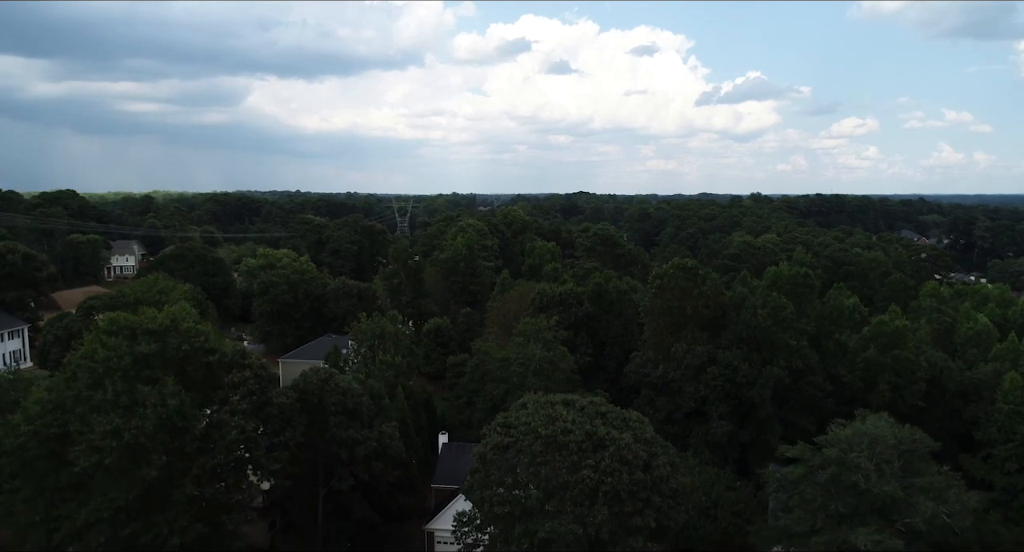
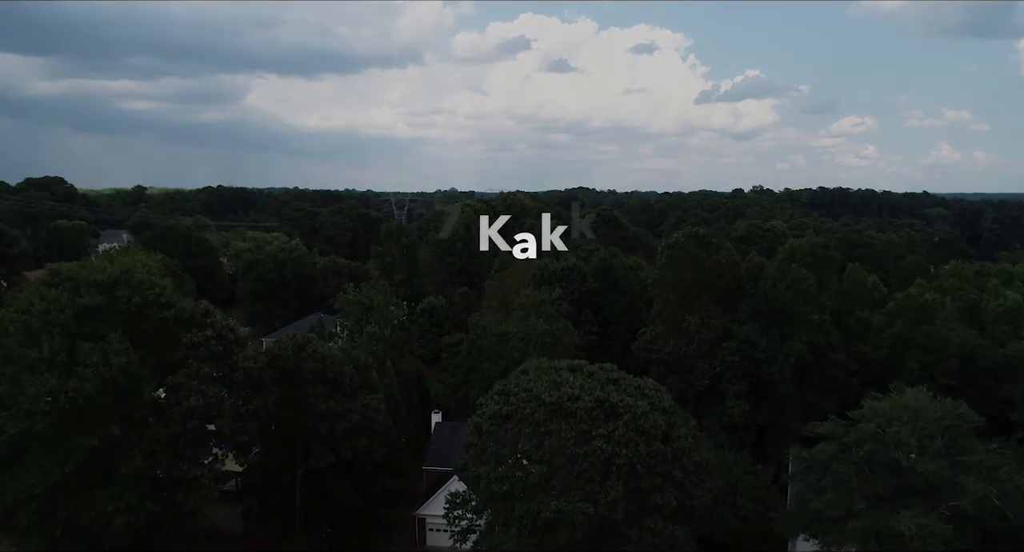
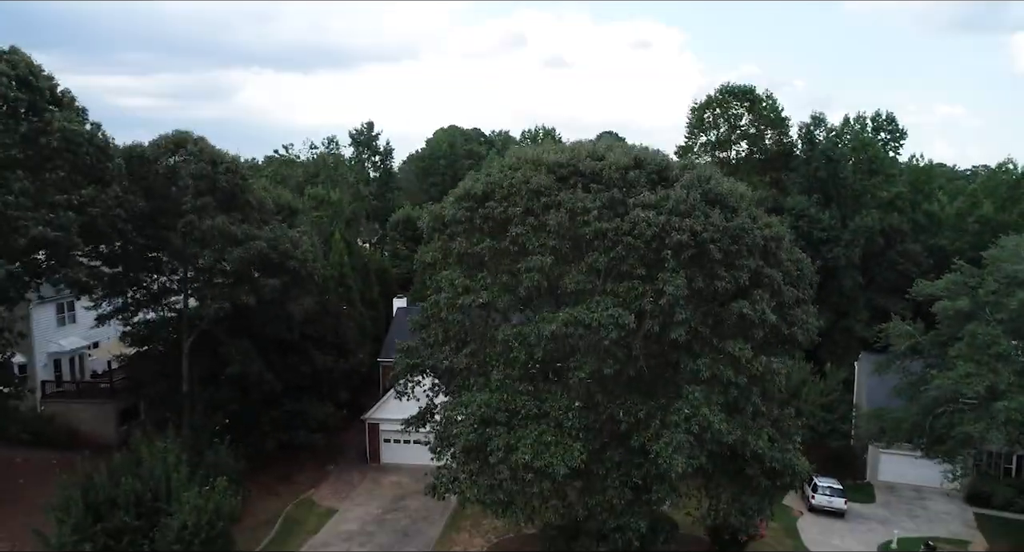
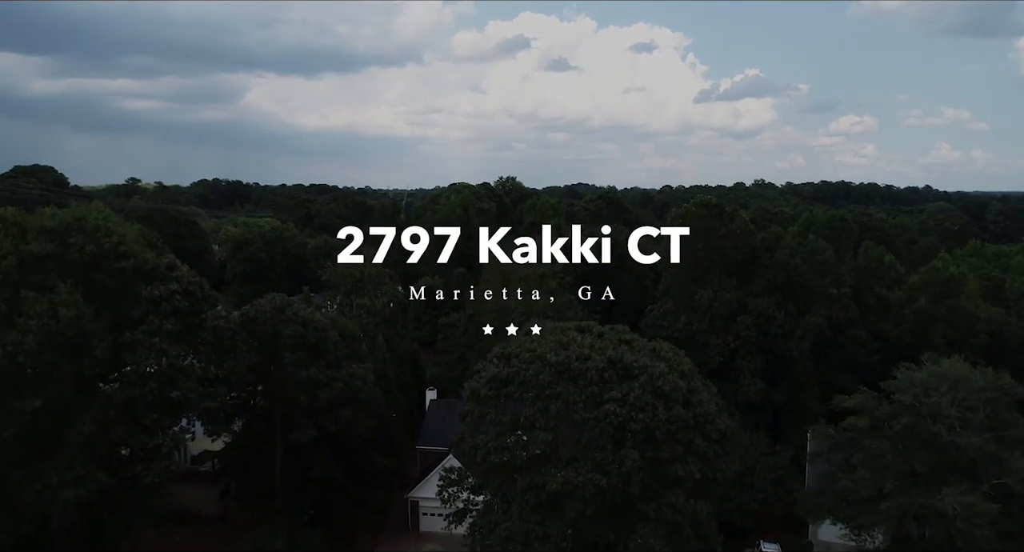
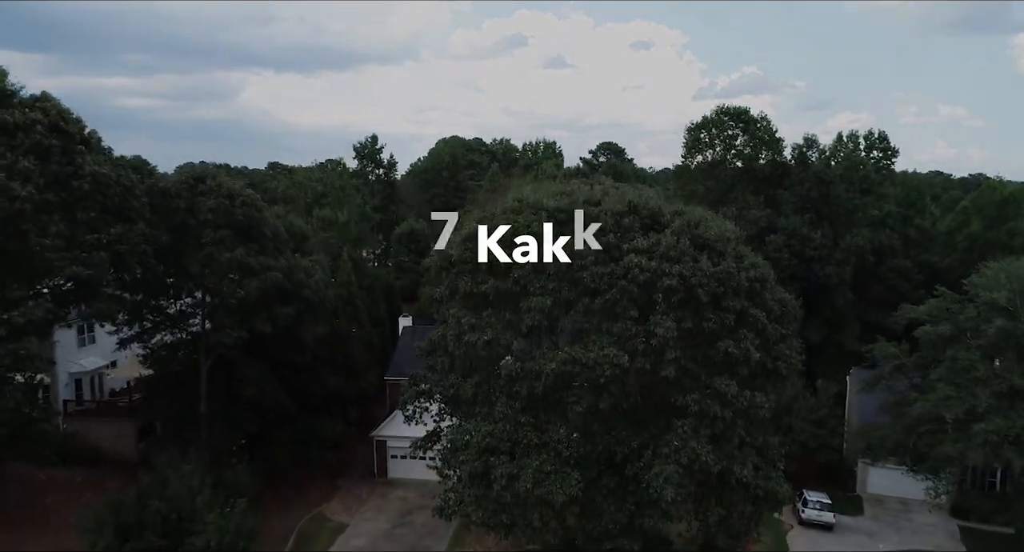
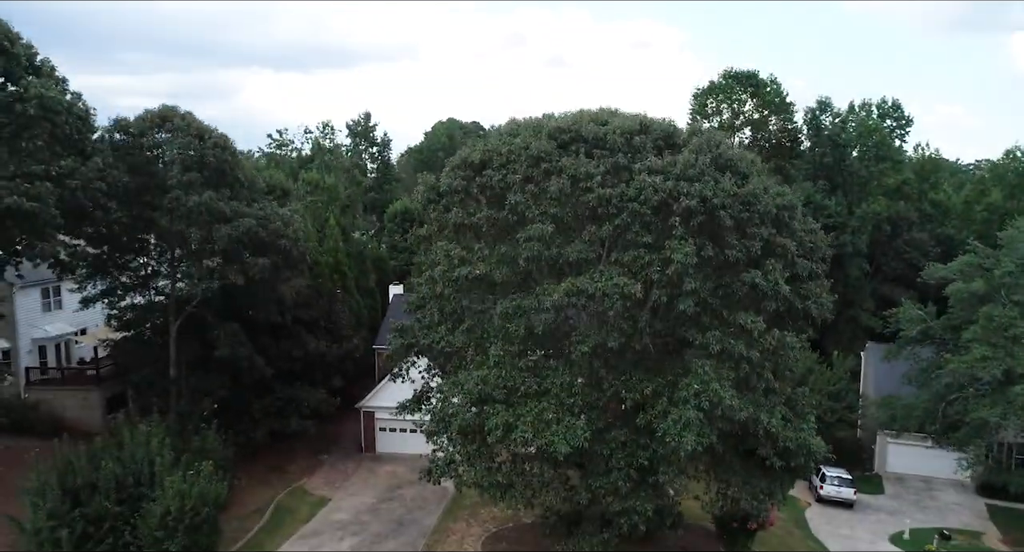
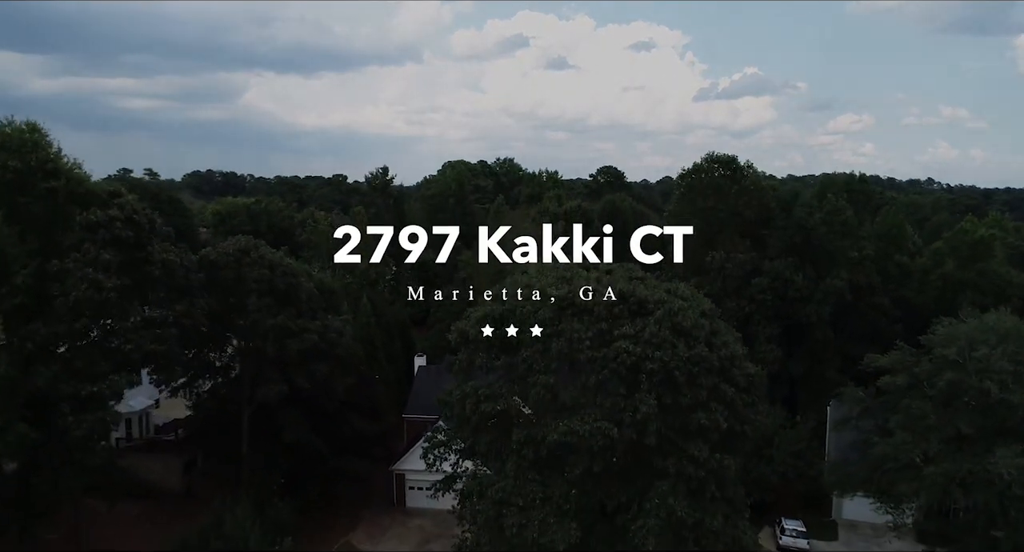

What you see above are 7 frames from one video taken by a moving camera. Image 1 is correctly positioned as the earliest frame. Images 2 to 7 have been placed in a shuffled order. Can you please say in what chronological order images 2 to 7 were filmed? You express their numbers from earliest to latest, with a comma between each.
2, 4, 7, 5, 3, 6
